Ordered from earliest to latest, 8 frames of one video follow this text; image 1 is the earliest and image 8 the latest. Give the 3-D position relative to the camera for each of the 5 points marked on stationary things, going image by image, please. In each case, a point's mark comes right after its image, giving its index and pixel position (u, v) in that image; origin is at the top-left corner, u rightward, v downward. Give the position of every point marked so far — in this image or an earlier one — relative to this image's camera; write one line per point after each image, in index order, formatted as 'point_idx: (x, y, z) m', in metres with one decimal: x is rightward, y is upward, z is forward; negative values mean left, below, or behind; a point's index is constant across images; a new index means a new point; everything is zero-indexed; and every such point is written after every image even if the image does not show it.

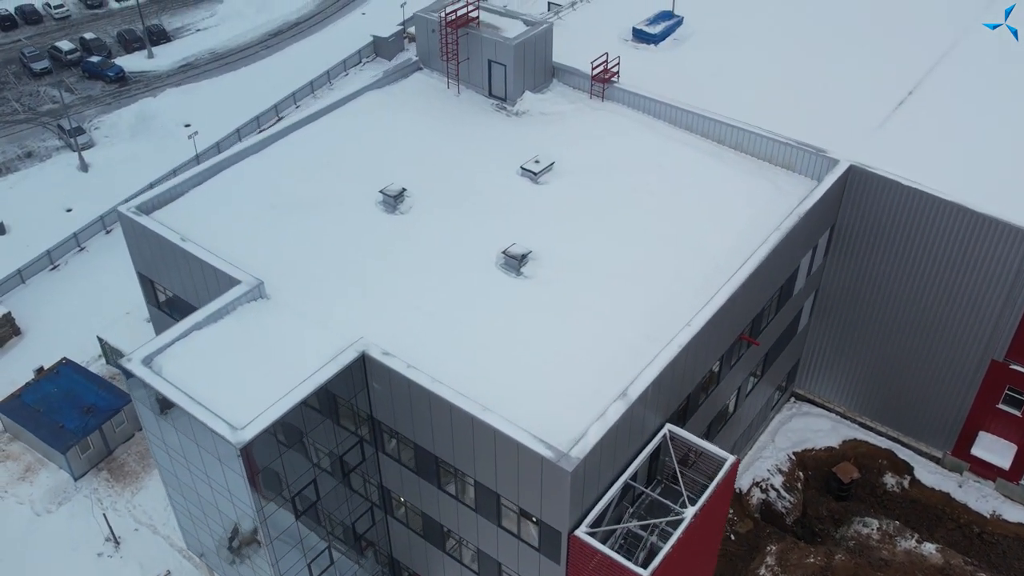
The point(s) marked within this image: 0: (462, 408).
0: (-0.8, -2.0, +17.3) m
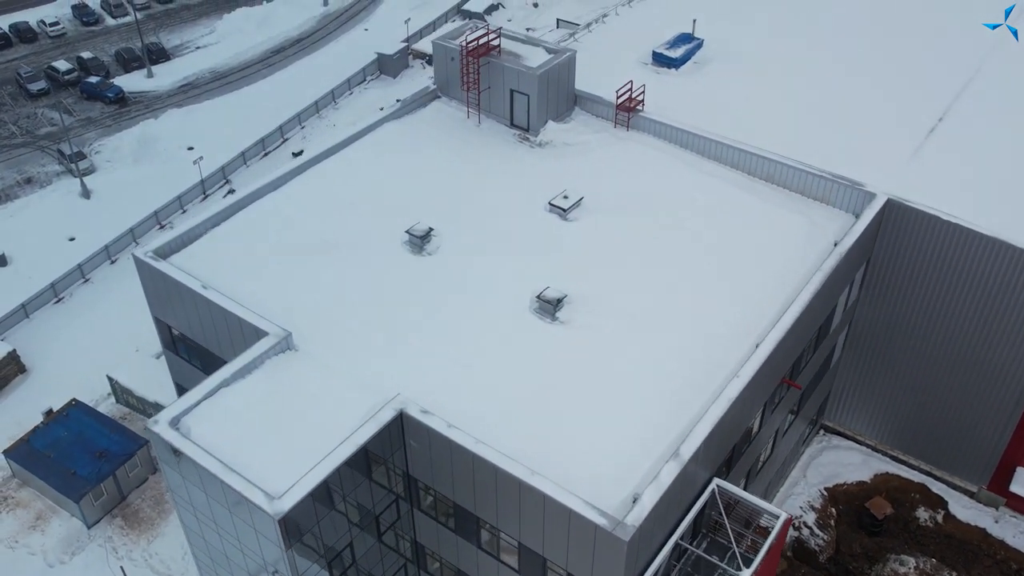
0: (0.0, -3.0, +16.5) m
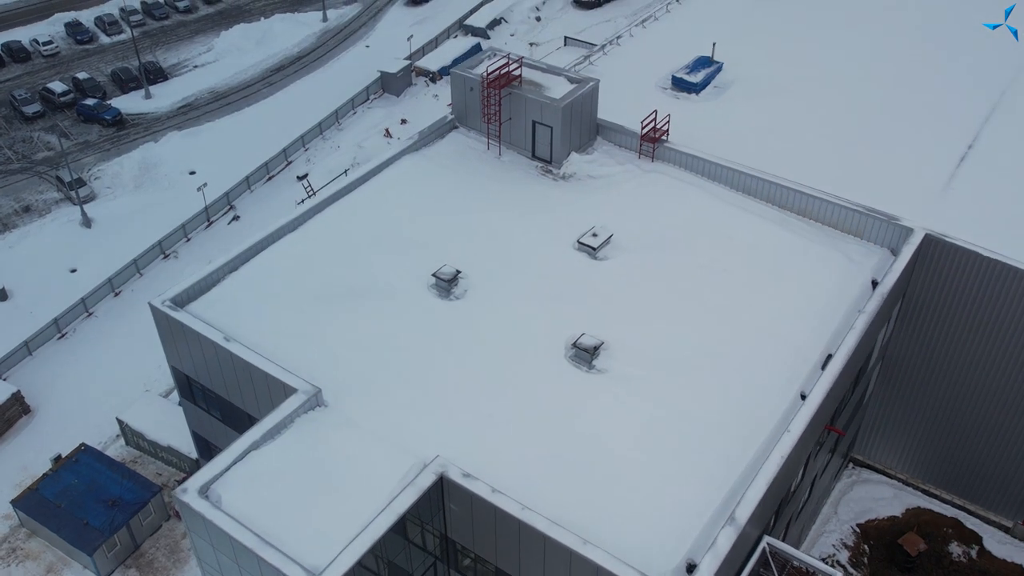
0: (+0.7, -3.9, +15.8) m
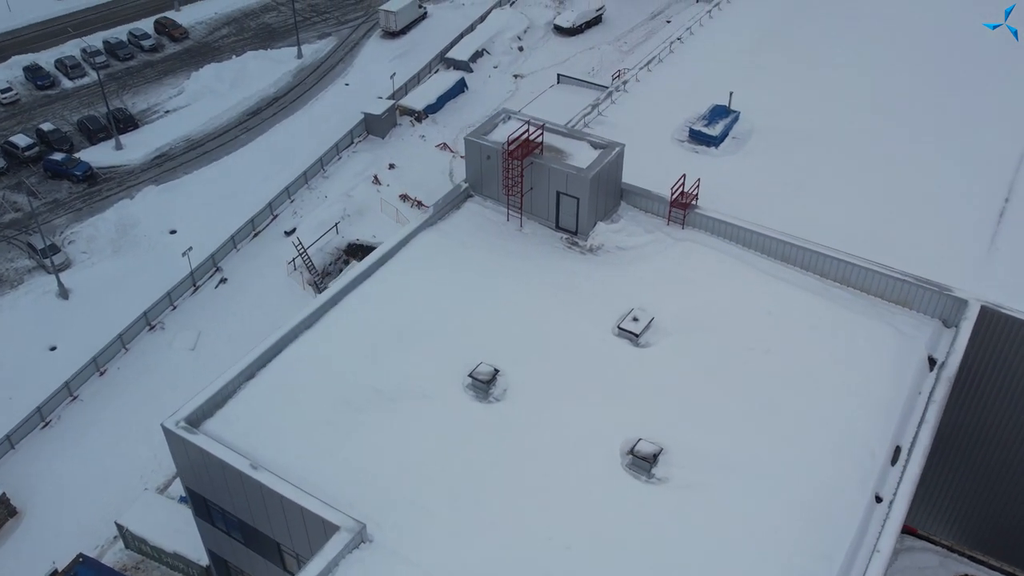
0: (+2.0, -5.9, +14.2) m
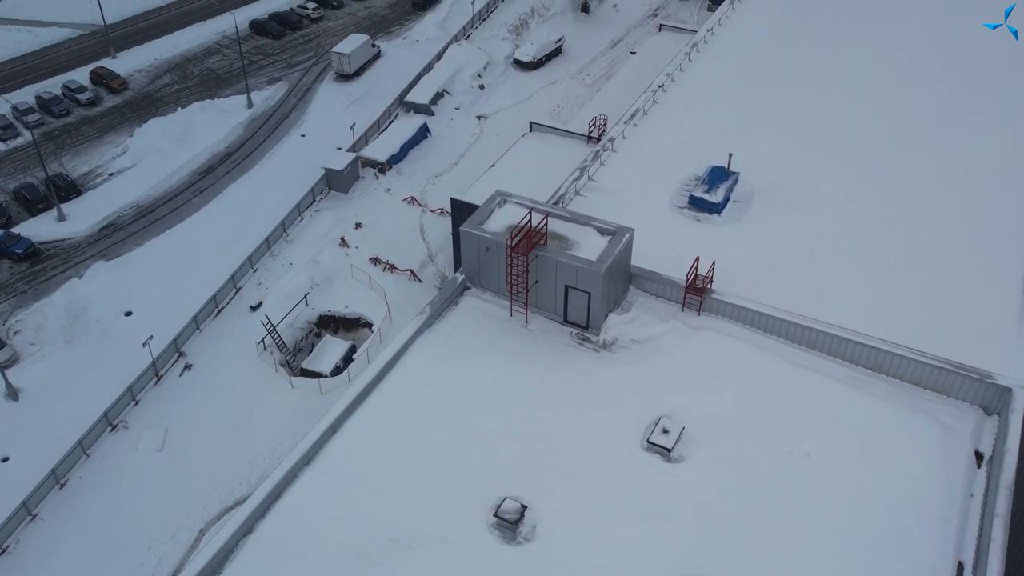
0: (+3.0, -8.0, +12.5) m
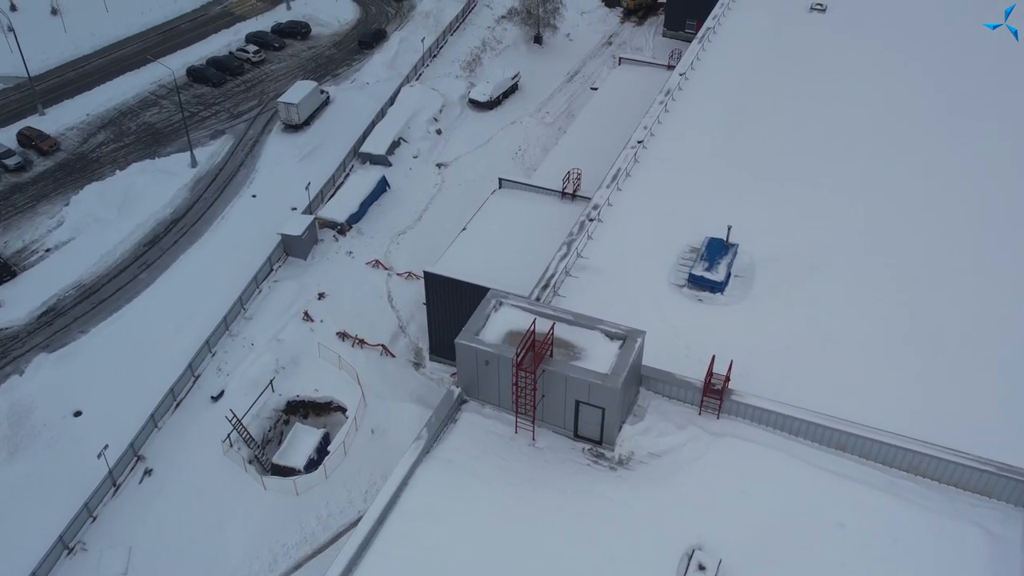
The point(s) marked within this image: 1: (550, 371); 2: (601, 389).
0: (+4.1, -10.2, +10.7) m
1: (+0.7, -1.6, +19.9) m
2: (+1.7, -1.9, +19.5) m
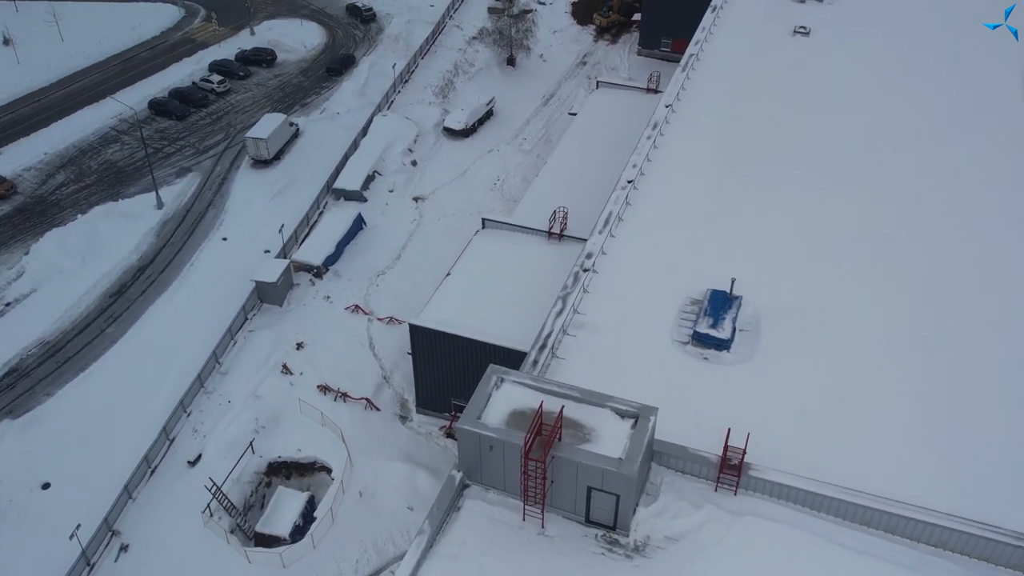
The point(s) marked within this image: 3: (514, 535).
0: (+4.8, -11.6, +9.6) m
1: (+0.9, -3.1, +18.6) m
2: (+1.9, -3.4, +18.3) m
3: (0.0, -4.6, +19.3) m
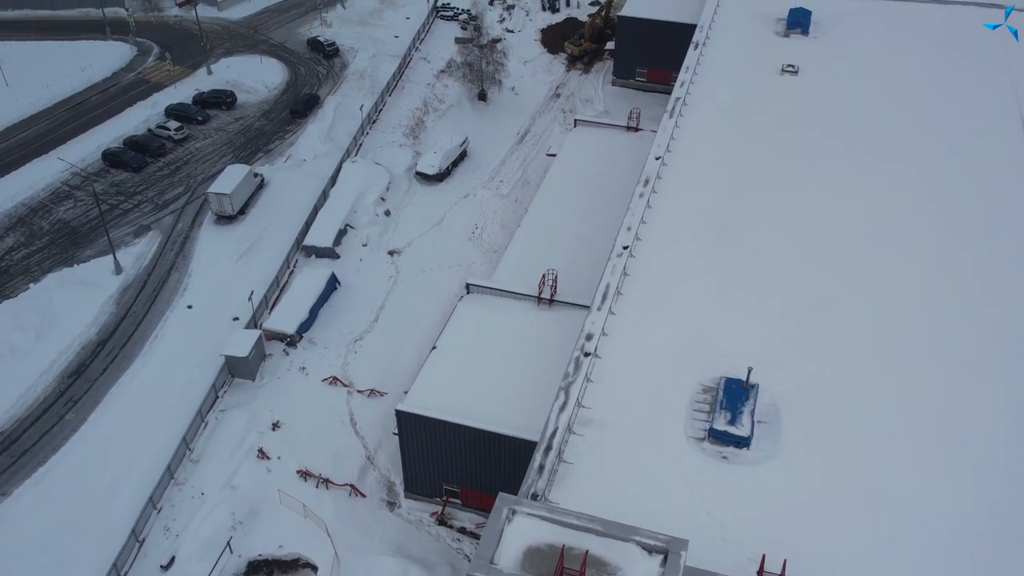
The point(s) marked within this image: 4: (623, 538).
0: (+5.8, -13.6, +7.9) m
1: (+1.2, -5.2, +16.8) m
2: (+2.2, -5.5, +16.5) m
3: (+0.4, -6.8, +17.4) m
4: (+1.9, -4.4, +17.7) m
